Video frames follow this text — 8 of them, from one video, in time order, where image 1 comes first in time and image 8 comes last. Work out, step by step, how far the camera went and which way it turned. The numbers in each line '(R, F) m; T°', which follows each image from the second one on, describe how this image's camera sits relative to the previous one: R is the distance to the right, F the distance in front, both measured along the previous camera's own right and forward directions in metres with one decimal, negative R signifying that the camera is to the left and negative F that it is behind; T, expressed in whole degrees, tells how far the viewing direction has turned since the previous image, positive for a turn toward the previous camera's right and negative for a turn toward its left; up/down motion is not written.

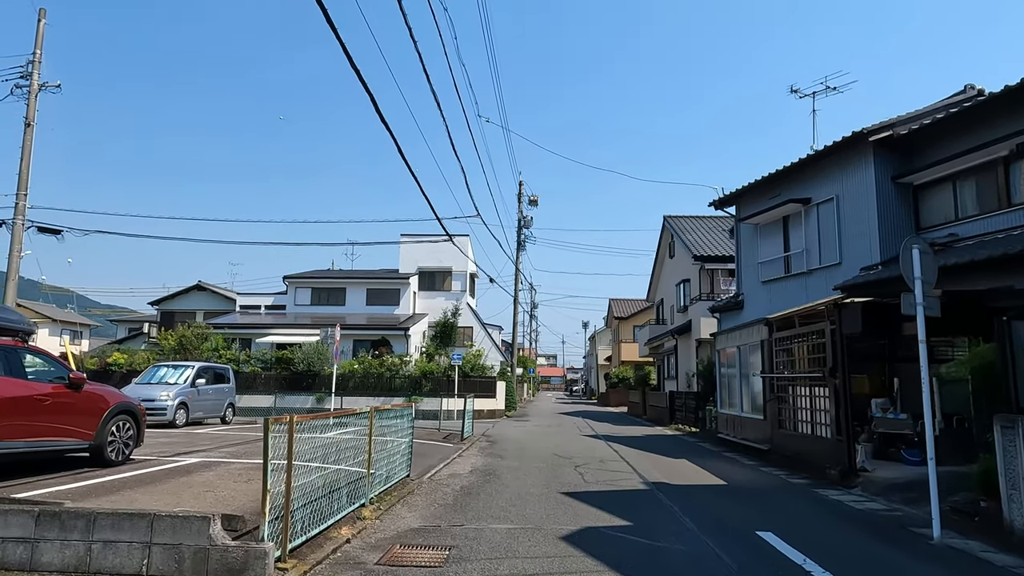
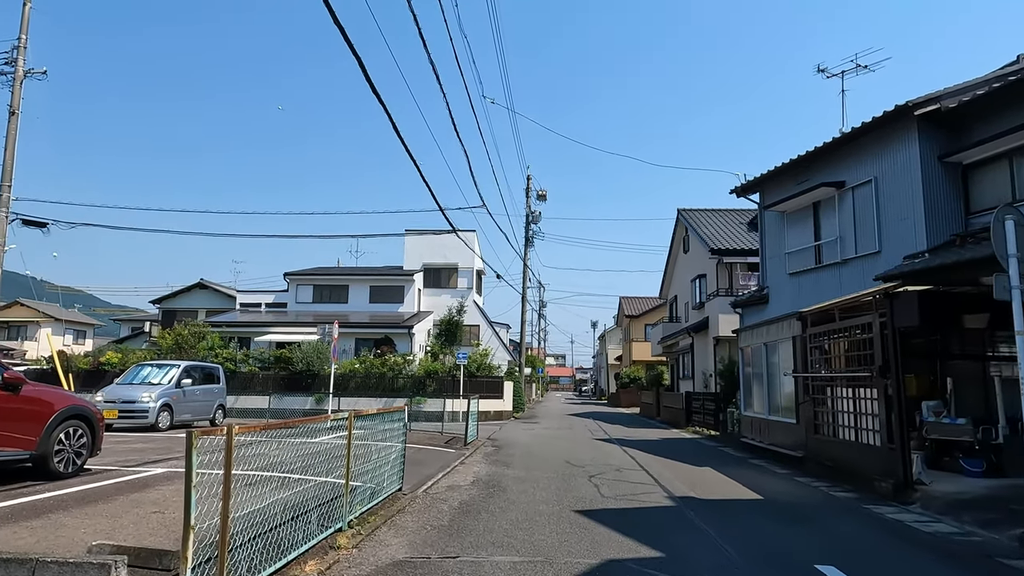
(0.0, +1.1) m; -1°
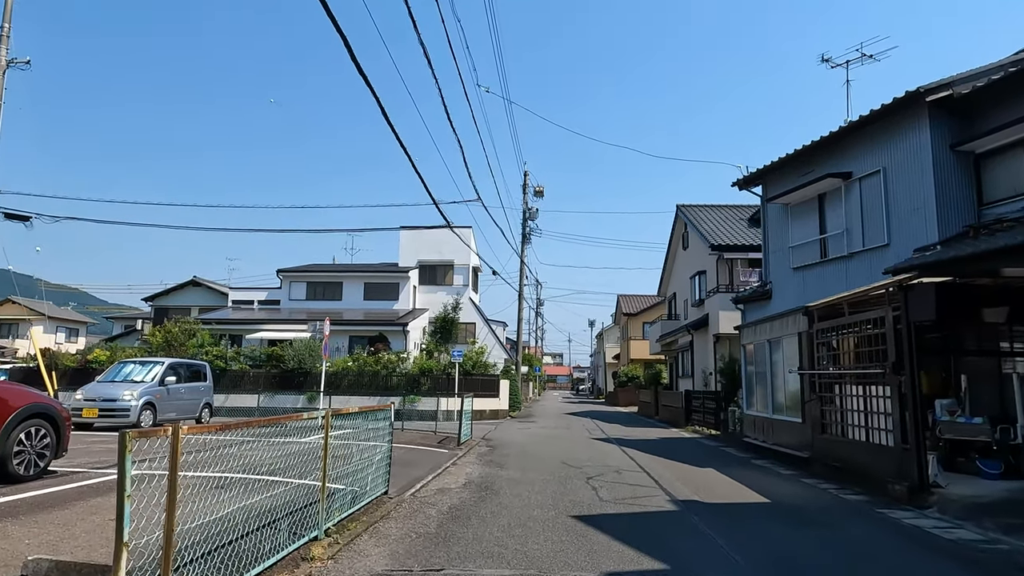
(+0.1, +0.5) m; 0°
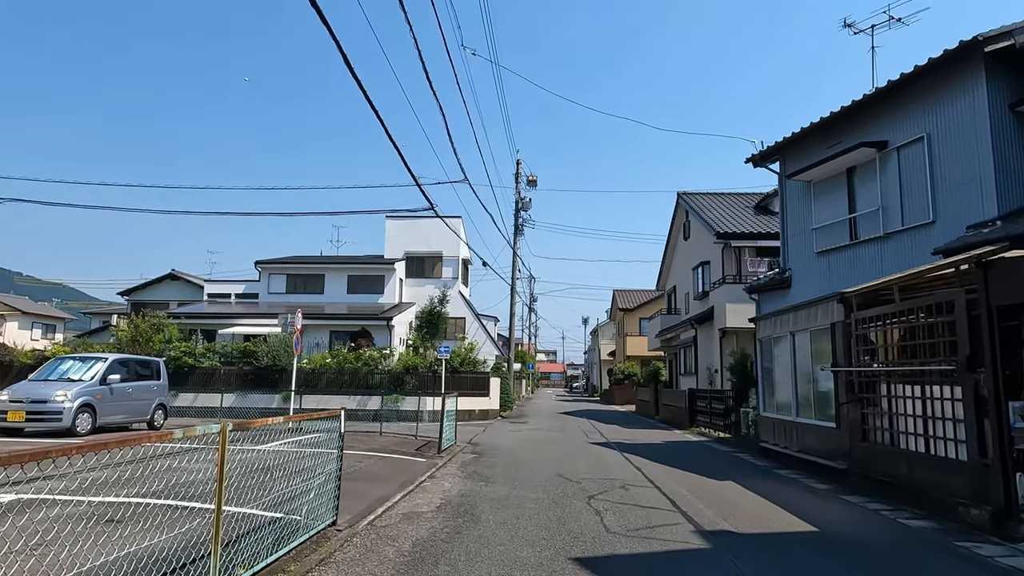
(+0.1, +1.6) m; +1°
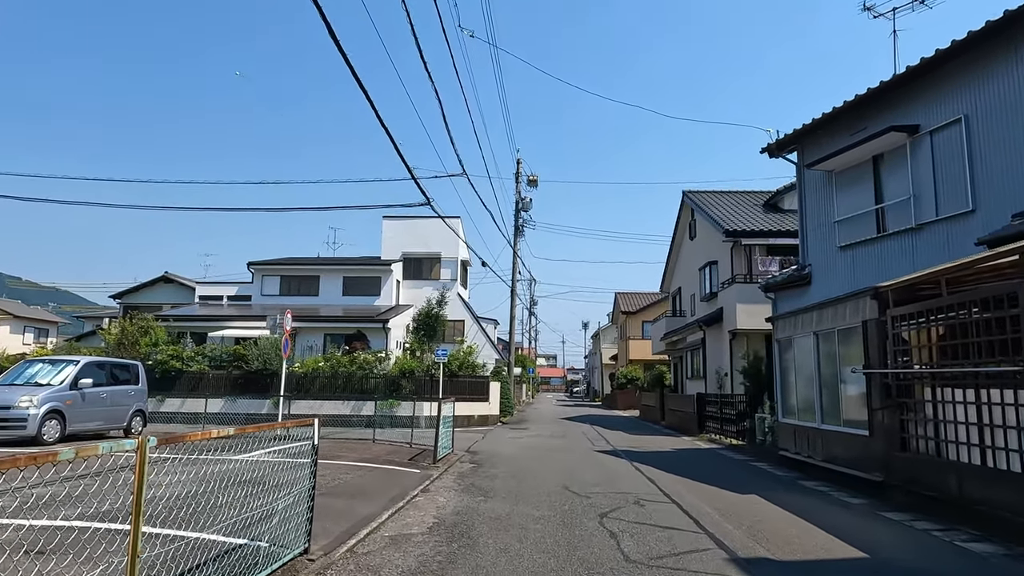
(0.0, +0.8) m; 0°
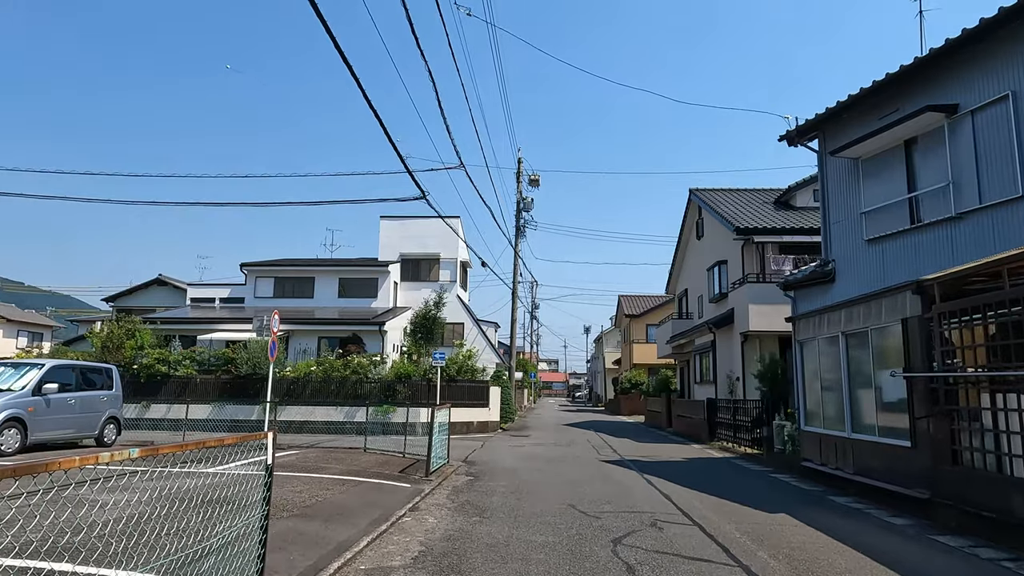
(0.0, +0.9) m; 0°
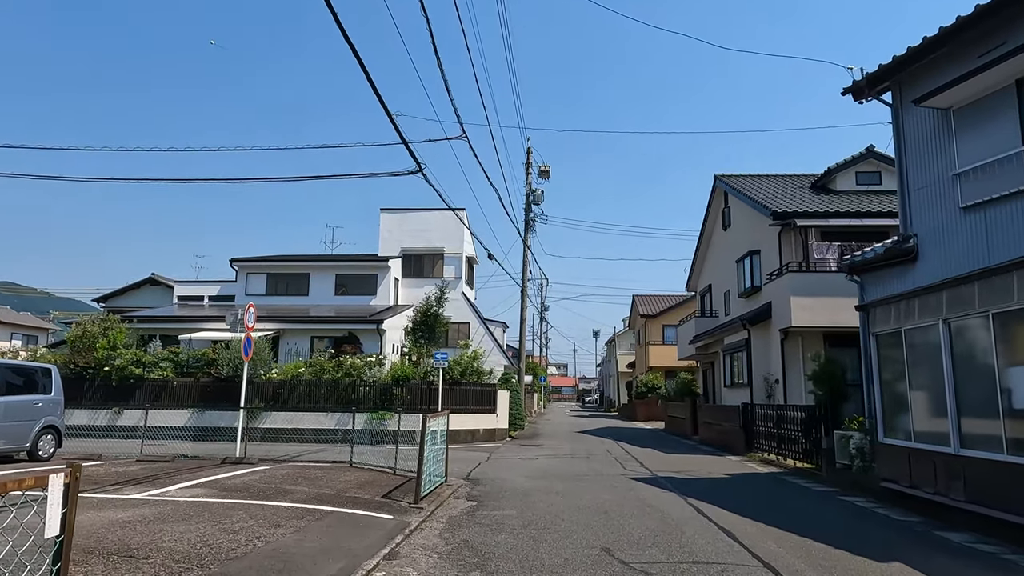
(0.0, +2.0) m; -1°
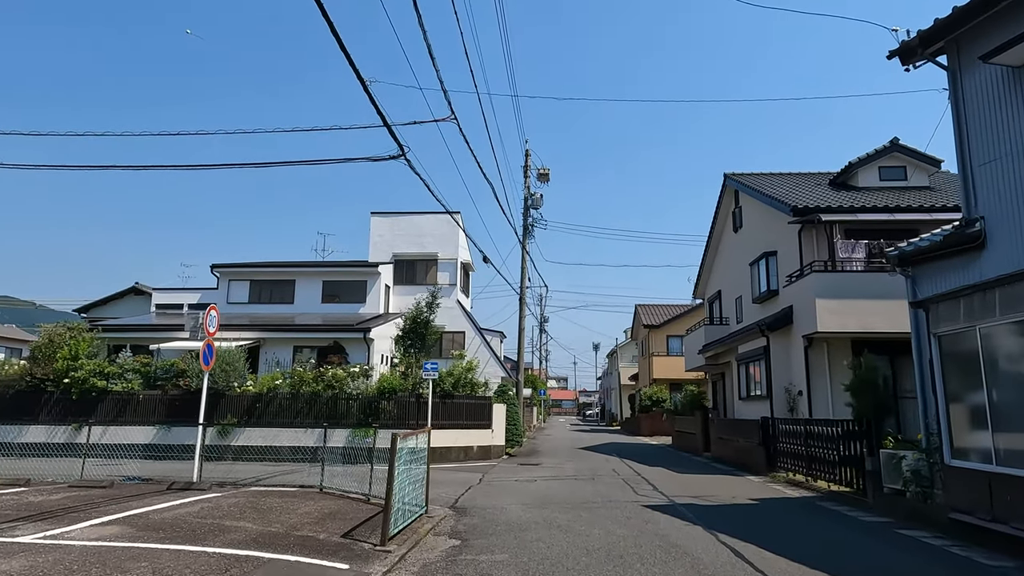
(+0.1, +1.5) m; 0°
